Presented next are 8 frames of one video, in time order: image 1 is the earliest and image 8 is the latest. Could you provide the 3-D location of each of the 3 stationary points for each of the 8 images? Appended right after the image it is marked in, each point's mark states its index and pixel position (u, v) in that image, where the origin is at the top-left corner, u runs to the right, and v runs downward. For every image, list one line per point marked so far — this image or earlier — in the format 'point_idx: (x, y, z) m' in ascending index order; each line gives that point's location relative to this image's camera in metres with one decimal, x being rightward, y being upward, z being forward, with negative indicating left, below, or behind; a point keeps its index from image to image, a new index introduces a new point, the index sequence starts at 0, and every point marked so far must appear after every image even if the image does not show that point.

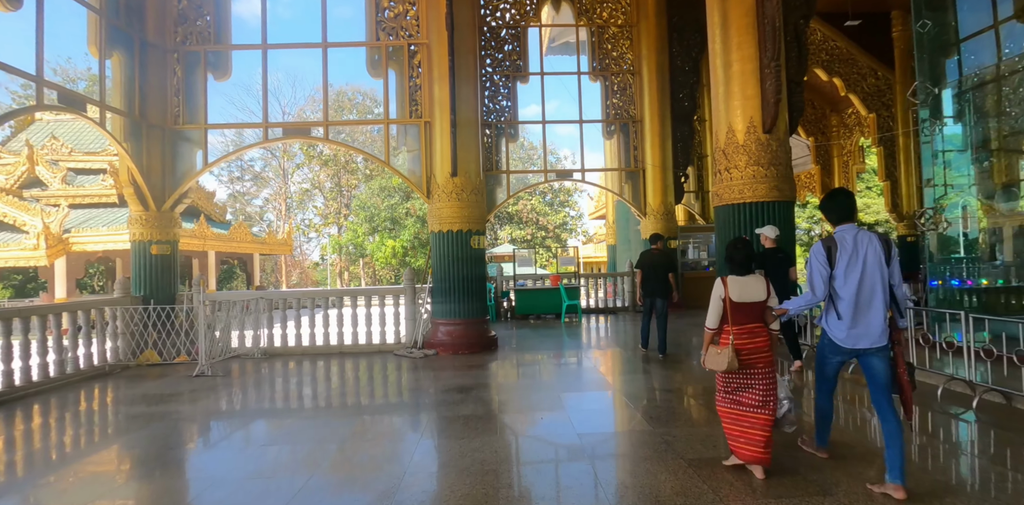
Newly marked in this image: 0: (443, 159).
0: (-0.8, +1.1, +5.9) m
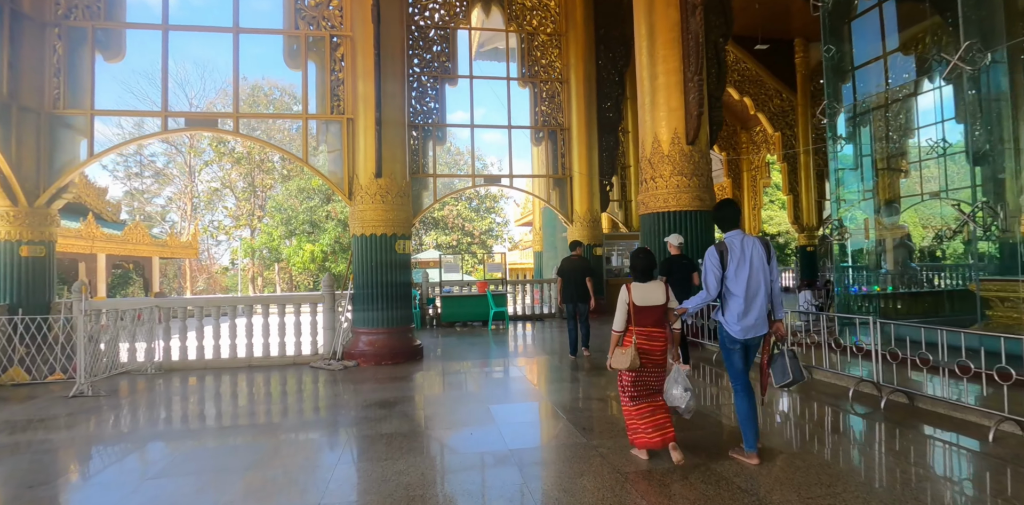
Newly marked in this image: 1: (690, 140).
0: (-1.6, +1.0, +5.6) m
1: (+2.0, +1.2, +5.7) m
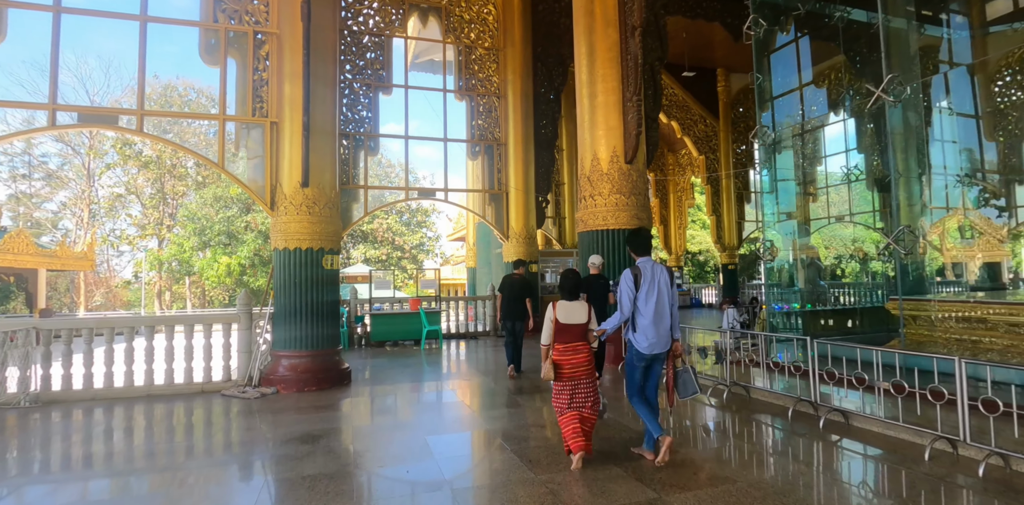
0: (-2.2, +0.9, +5.1) m
1: (+1.3, +1.0, +5.8) m
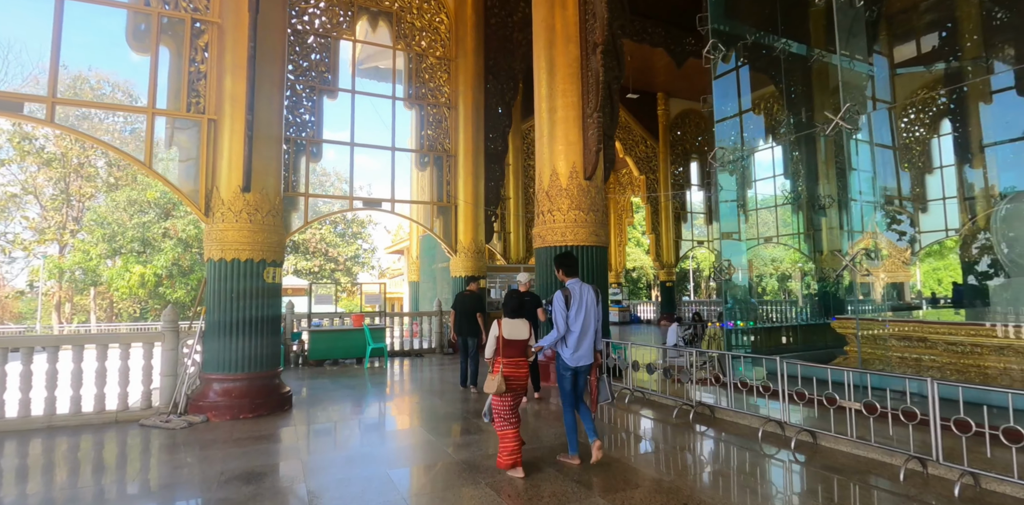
0: (-2.6, +0.8, +4.7) m
1: (+0.8, +0.9, +5.8) m
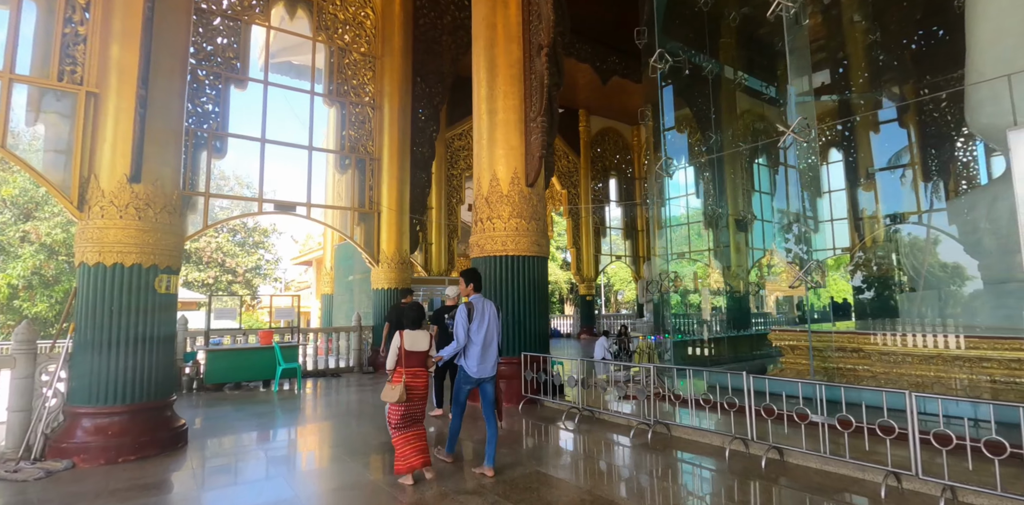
0: (-3.0, +0.7, +3.9) m
1: (+0.2, +0.7, +5.5) m
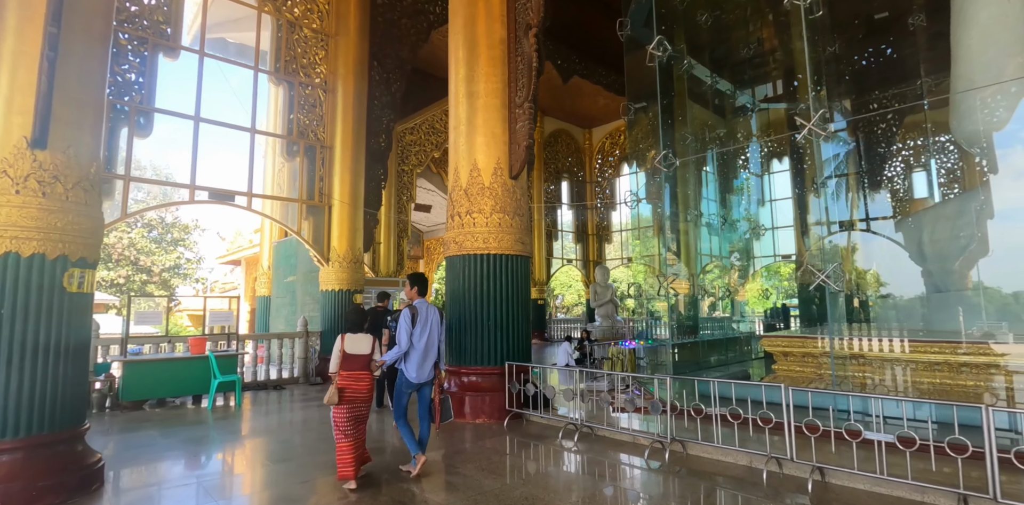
0: (-2.9, +0.8, +3.0) m
1: (0.0, +0.8, +5.0) m
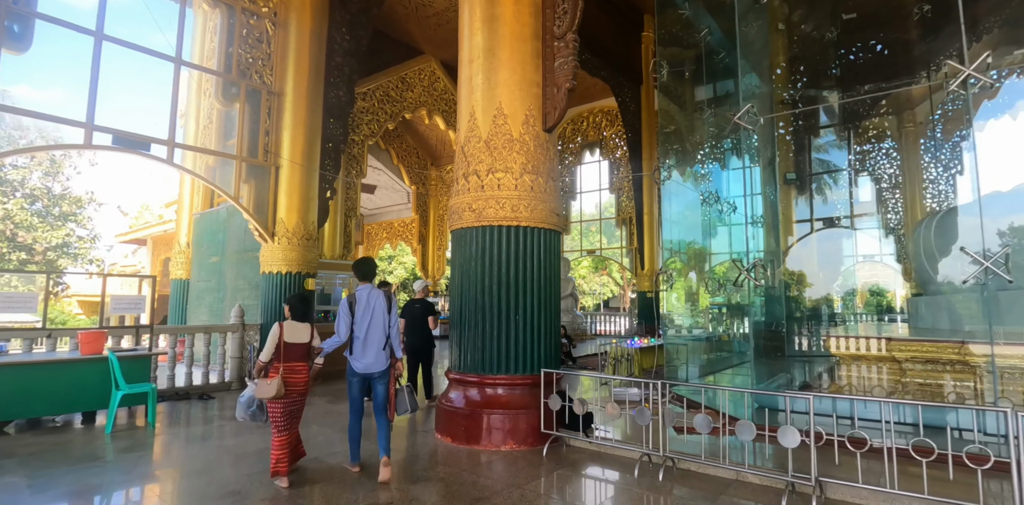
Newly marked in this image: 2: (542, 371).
0: (-2.4, +1.1, +1.5) m
1: (+0.3, +0.9, +3.9) m
2: (+0.2, -0.8, +3.7) m
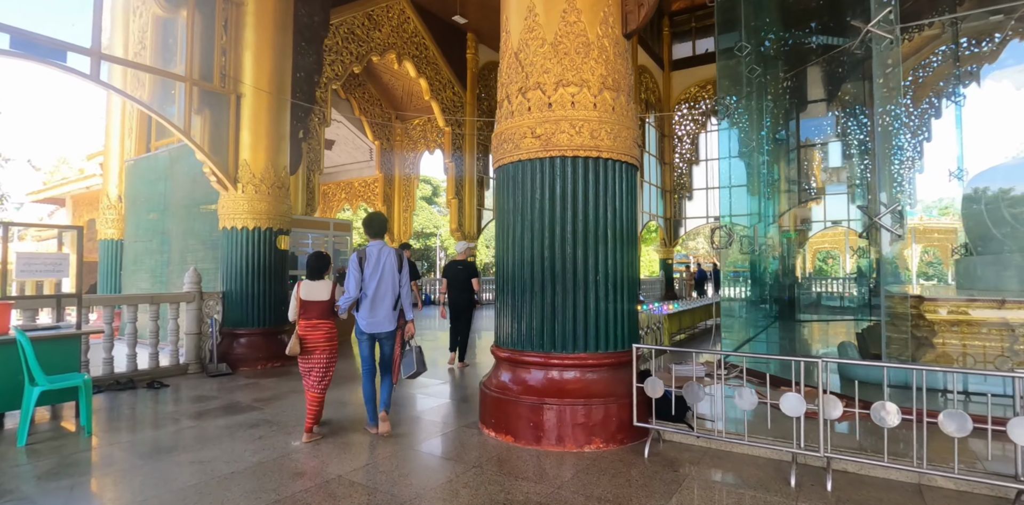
0: (-1.7, +1.2, +0.3) m
1: (+0.7, +1.3, +2.9) m
2: (+0.6, -0.5, +2.8) m
